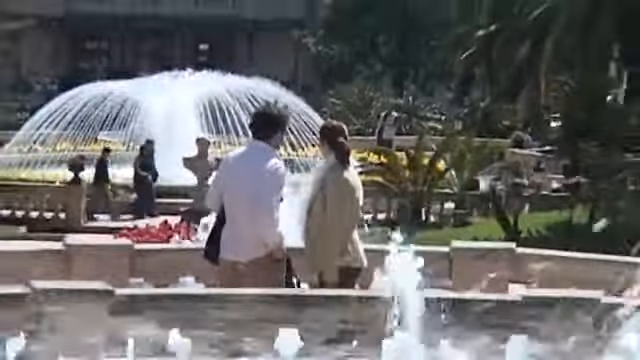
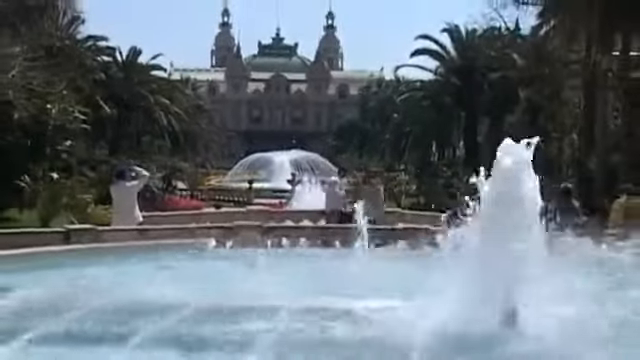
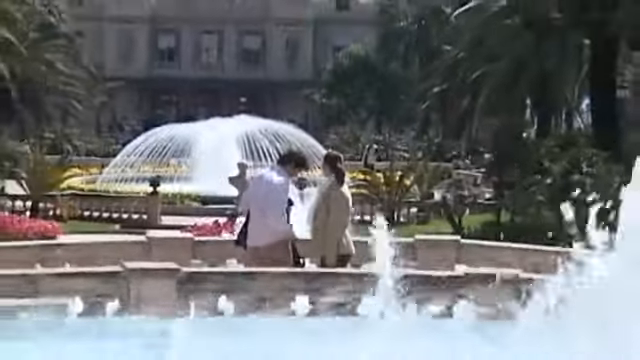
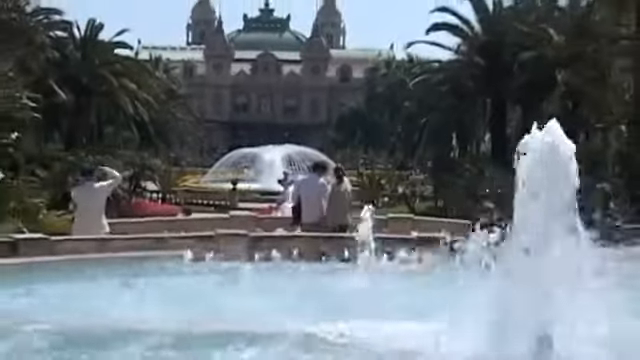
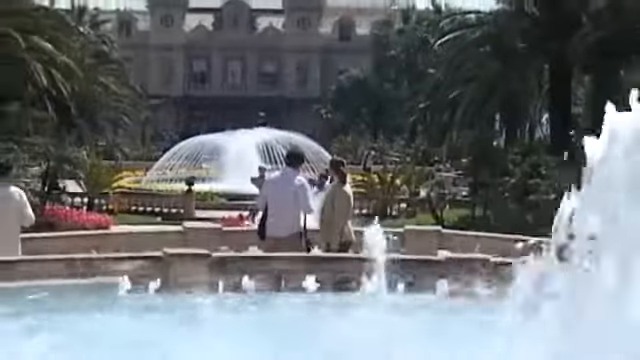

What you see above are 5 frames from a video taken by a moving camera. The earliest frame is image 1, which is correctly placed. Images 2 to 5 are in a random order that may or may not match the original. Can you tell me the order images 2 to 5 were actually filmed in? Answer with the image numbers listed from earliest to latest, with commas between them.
3, 5, 4, 2
